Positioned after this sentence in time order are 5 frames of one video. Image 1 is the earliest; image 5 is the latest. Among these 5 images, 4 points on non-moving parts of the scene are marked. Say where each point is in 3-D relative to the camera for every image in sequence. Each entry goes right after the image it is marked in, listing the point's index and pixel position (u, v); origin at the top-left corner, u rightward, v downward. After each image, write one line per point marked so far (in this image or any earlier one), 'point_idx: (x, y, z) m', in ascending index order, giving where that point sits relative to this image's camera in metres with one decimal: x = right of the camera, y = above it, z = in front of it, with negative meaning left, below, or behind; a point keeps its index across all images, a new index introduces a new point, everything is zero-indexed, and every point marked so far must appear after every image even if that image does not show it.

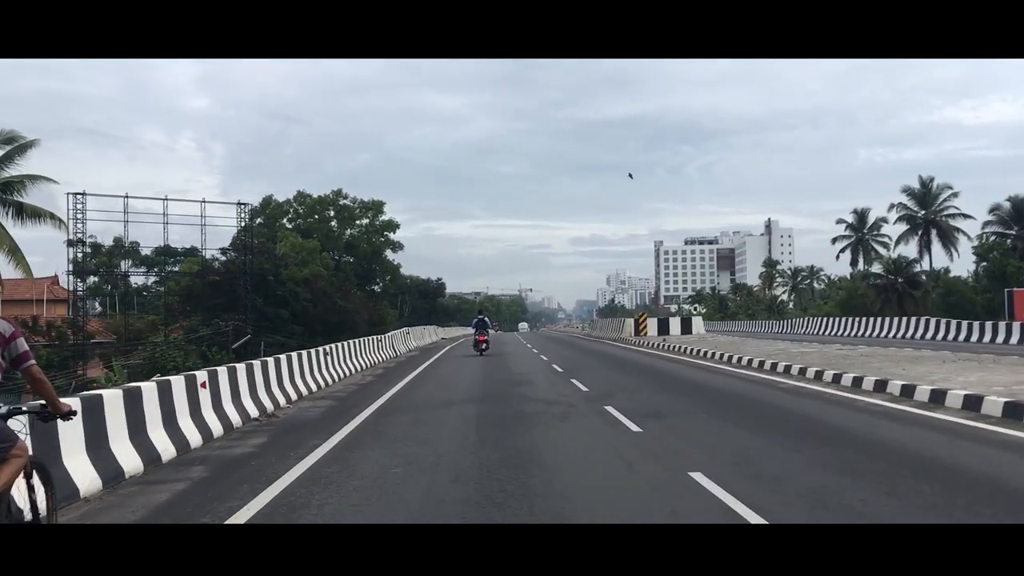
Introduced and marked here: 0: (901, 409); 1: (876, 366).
0: (+5.9, -1.9, +13.8) m
1: (+8.1, -1.8, +19.0) m
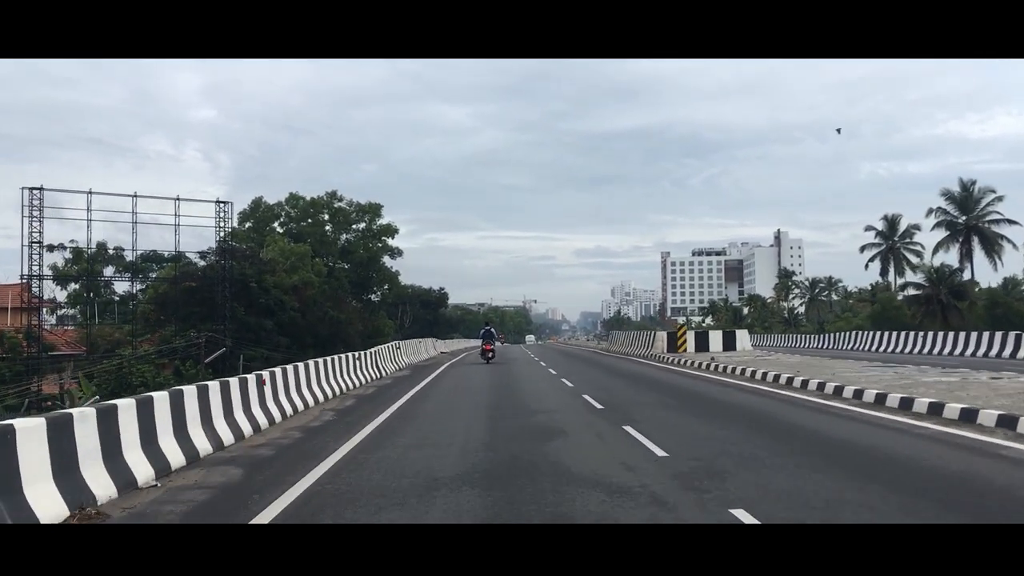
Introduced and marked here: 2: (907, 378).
0: (+6.0, -2.1, +12.5) m
1: (+8.2, -2.0, +17.7) m
2: (+8.8, -2.0, +19.4) m
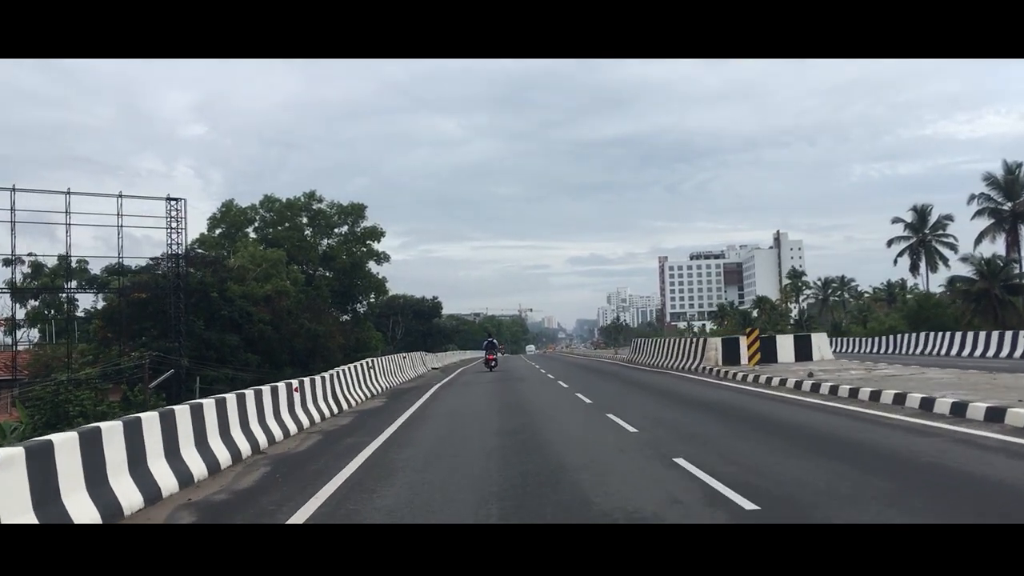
0: (+6.1, -2.0, +10.9) m
1: (+8.3, -1.9, +16.2) m
2: (+8.8, -2.0, +17.9) m
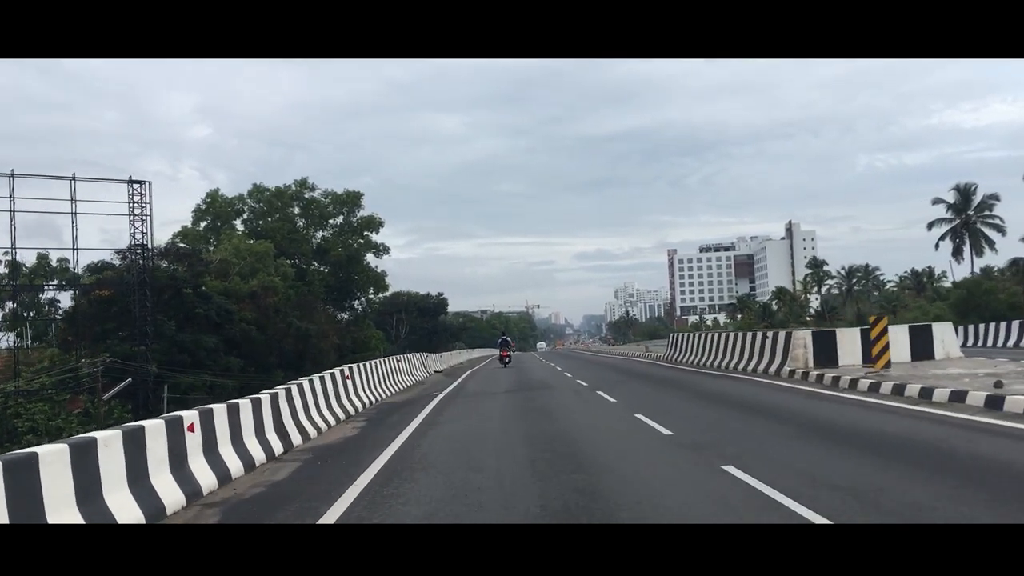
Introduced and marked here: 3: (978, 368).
0: (+6.3, -1.8, +9.7) m
1: (+8.5, -1.7, +14.9) m
2: (+9.0, -1.7, +16.6) m
3: (+10.5, -1.8, +19.5) m
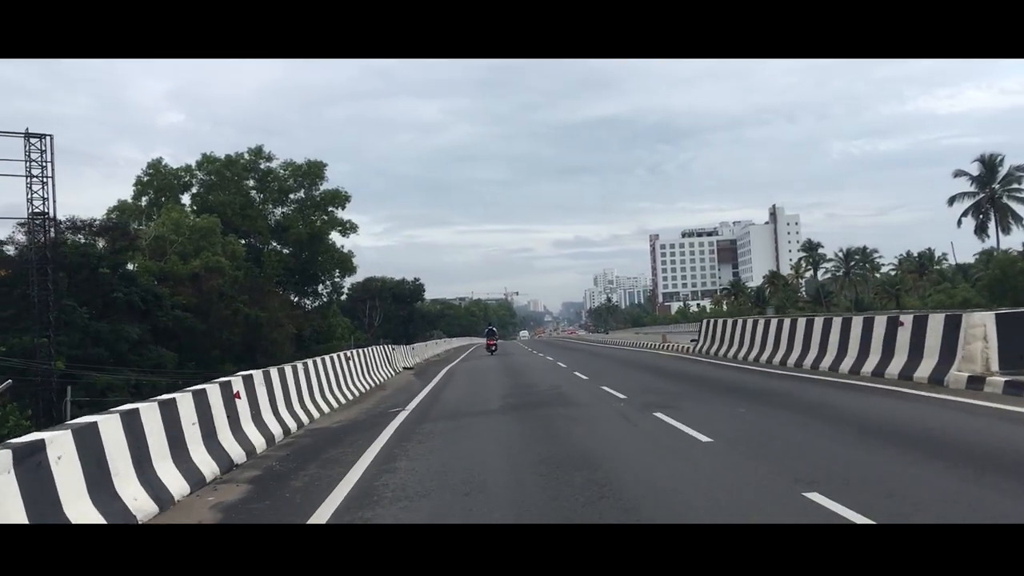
0: (+6.1, -1.6, +8.3) m
1: (+8.2, -1.4, +13.6) m
2: (+8.7, -1.4, +15.3) m
3: (+10.2, -1.4, +18.3) m
